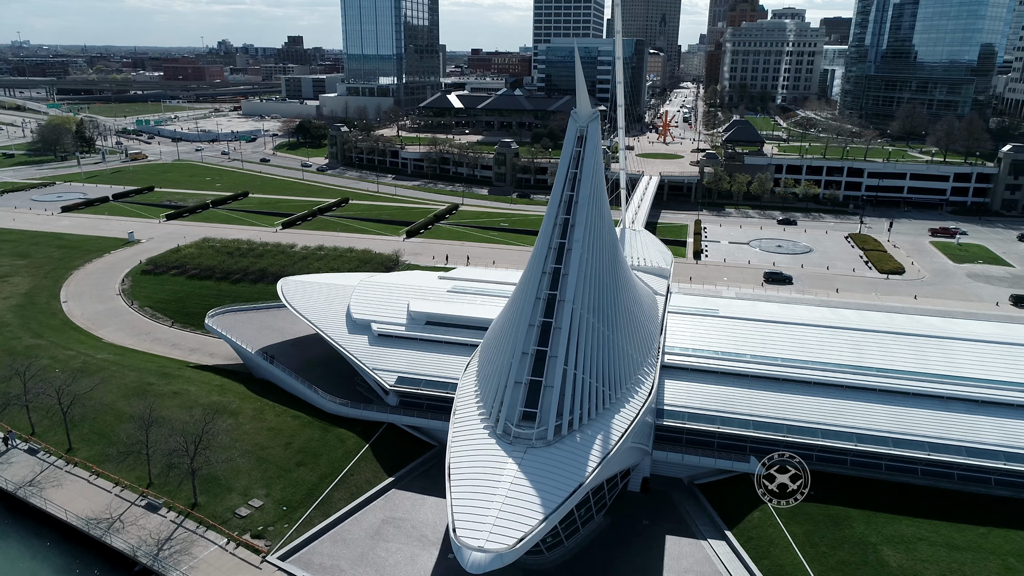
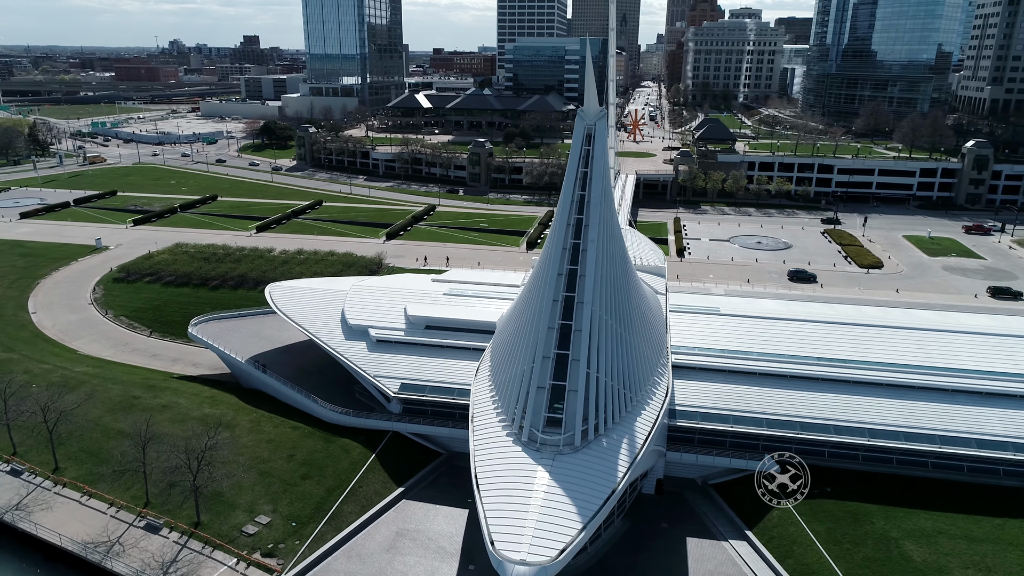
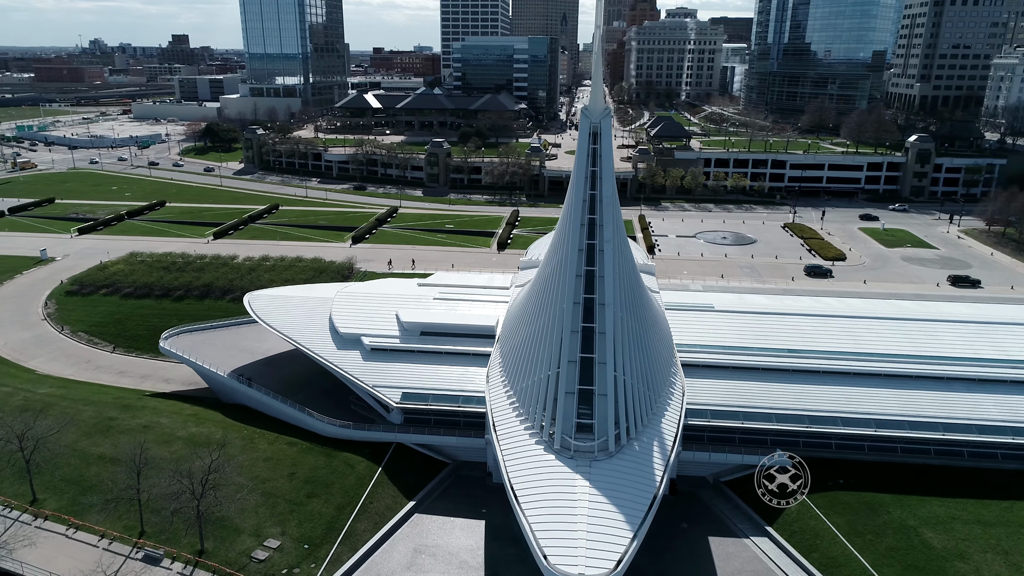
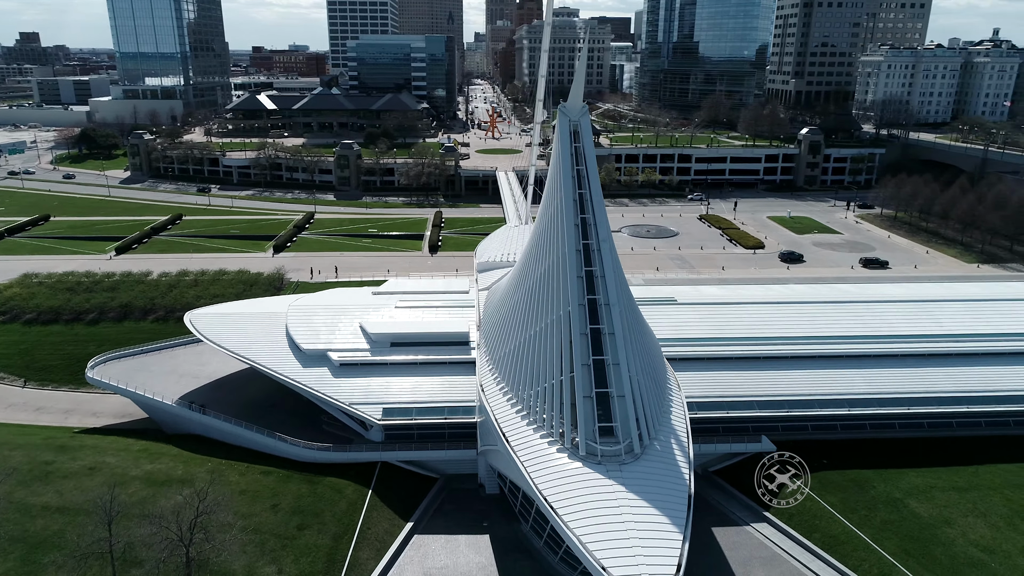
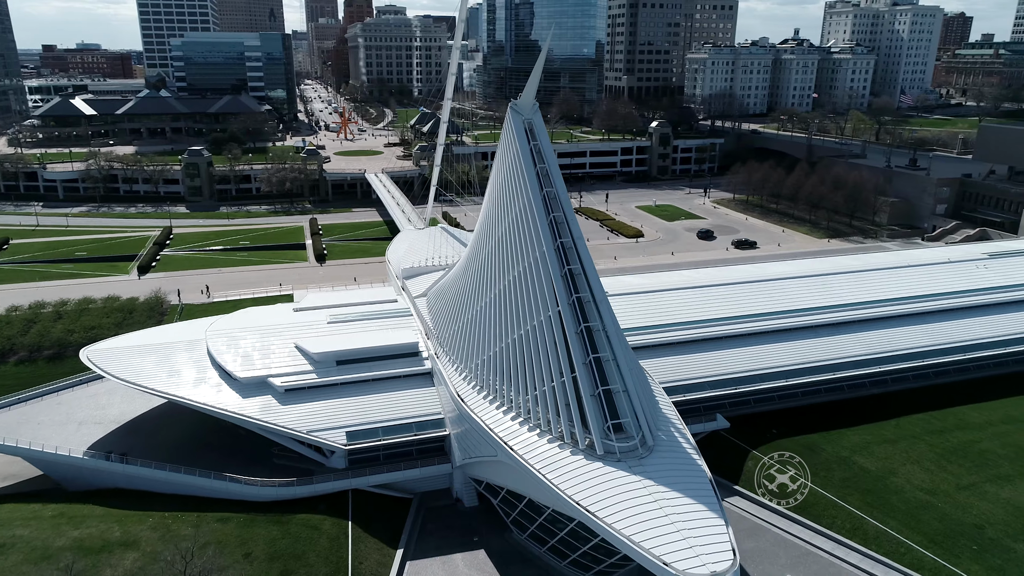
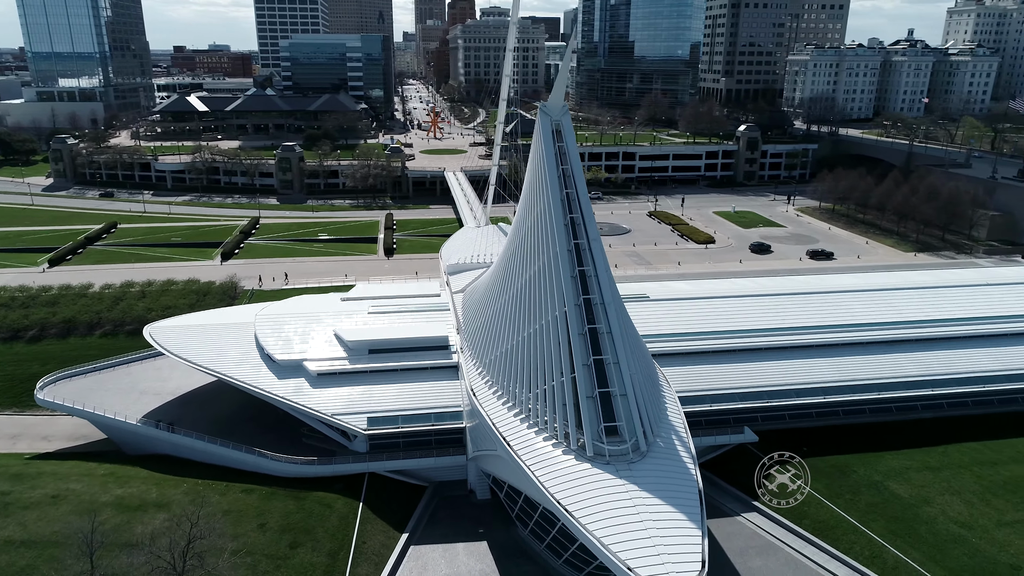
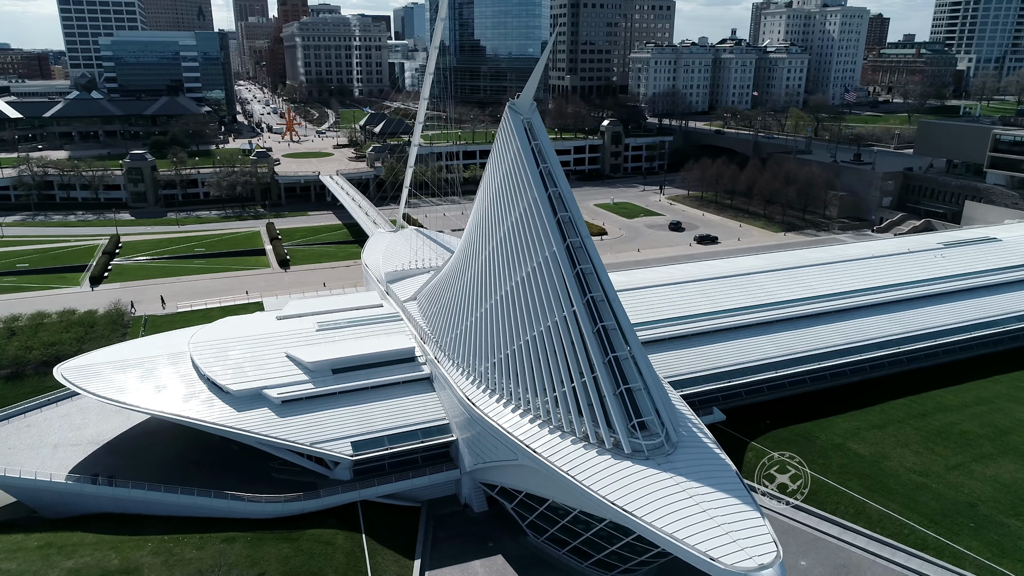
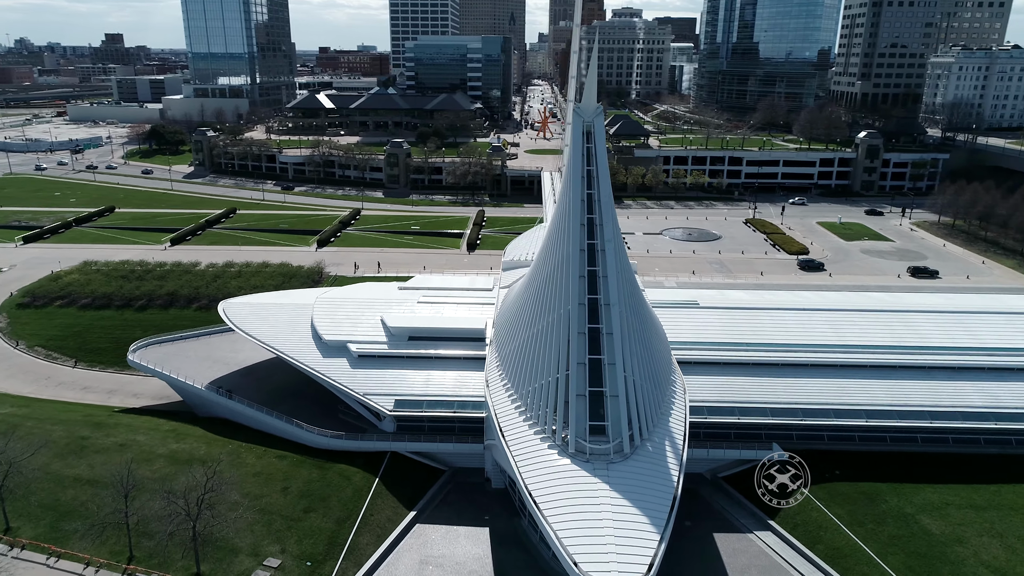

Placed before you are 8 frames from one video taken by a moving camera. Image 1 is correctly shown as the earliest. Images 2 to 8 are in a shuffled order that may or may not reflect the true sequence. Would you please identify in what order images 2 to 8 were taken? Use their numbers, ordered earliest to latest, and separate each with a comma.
2, 3, 8, 4, 6, 5, 7
